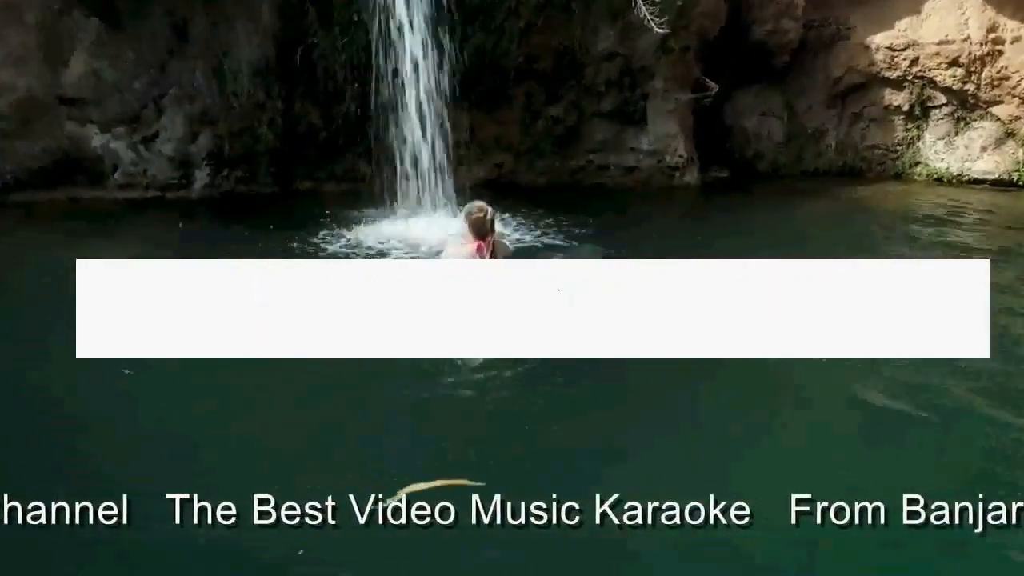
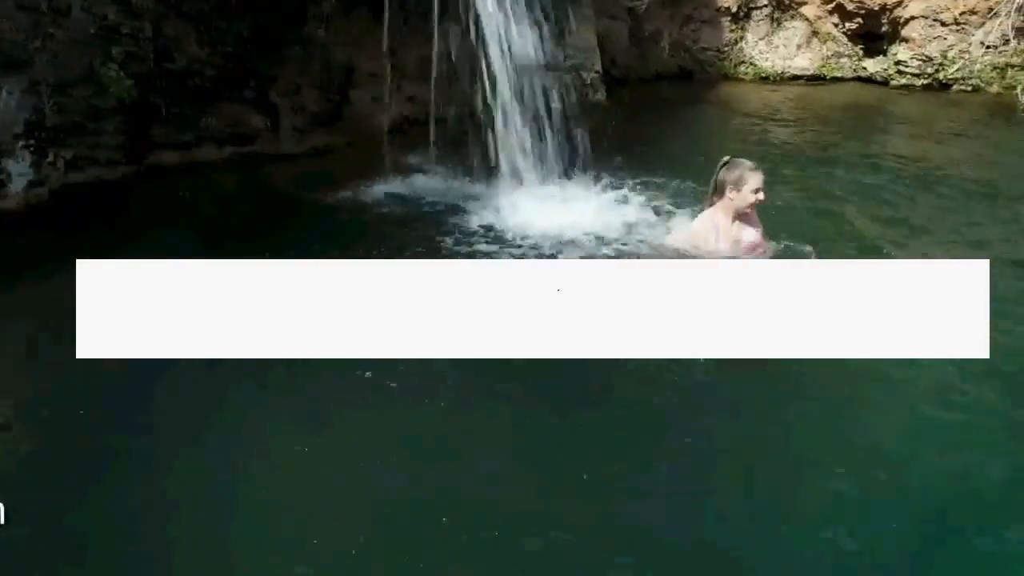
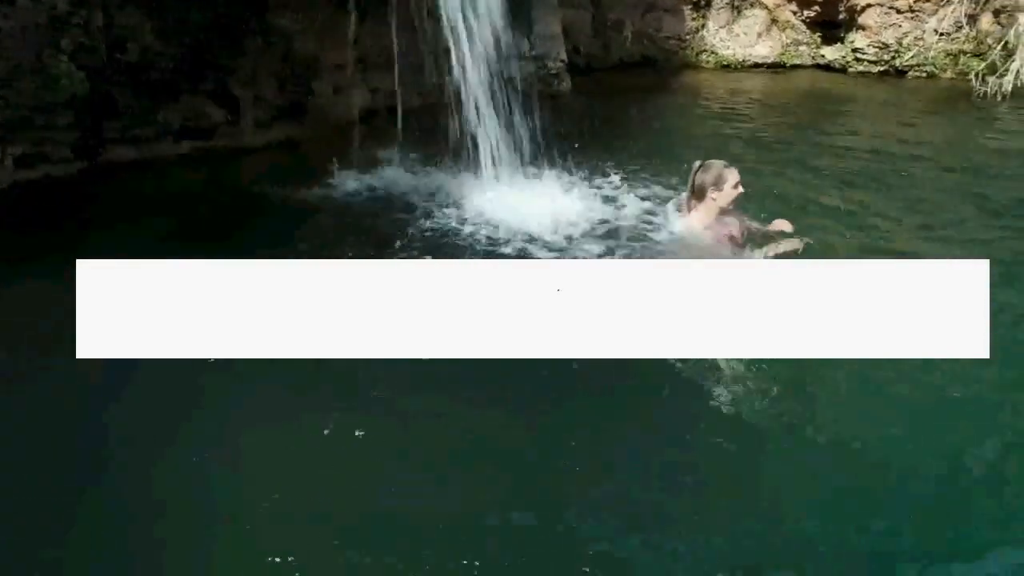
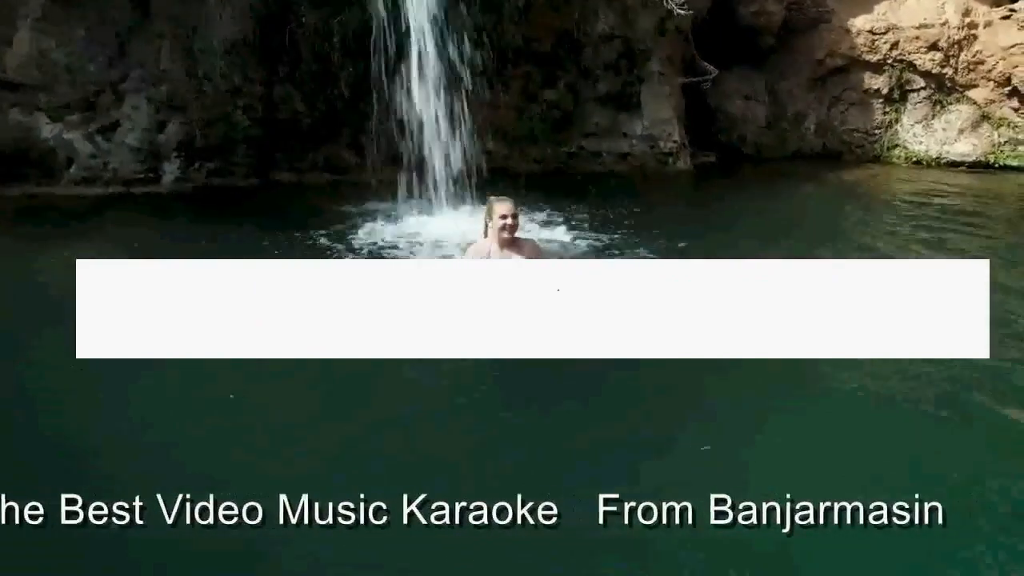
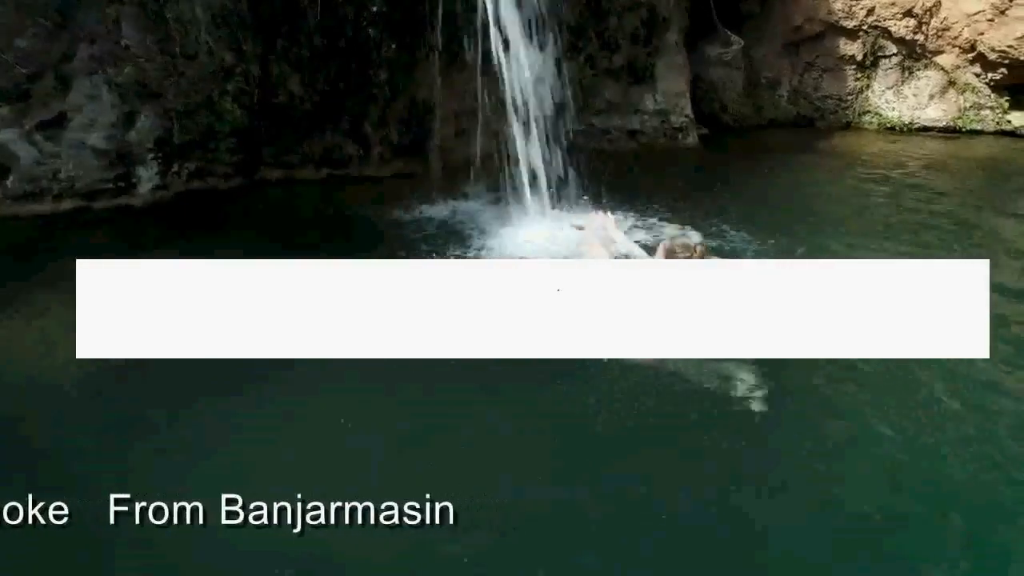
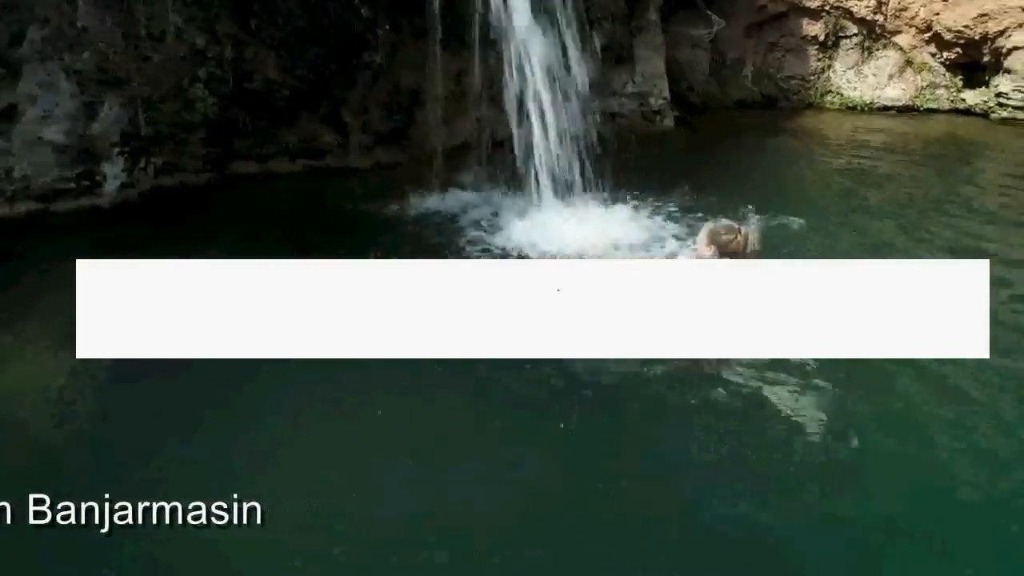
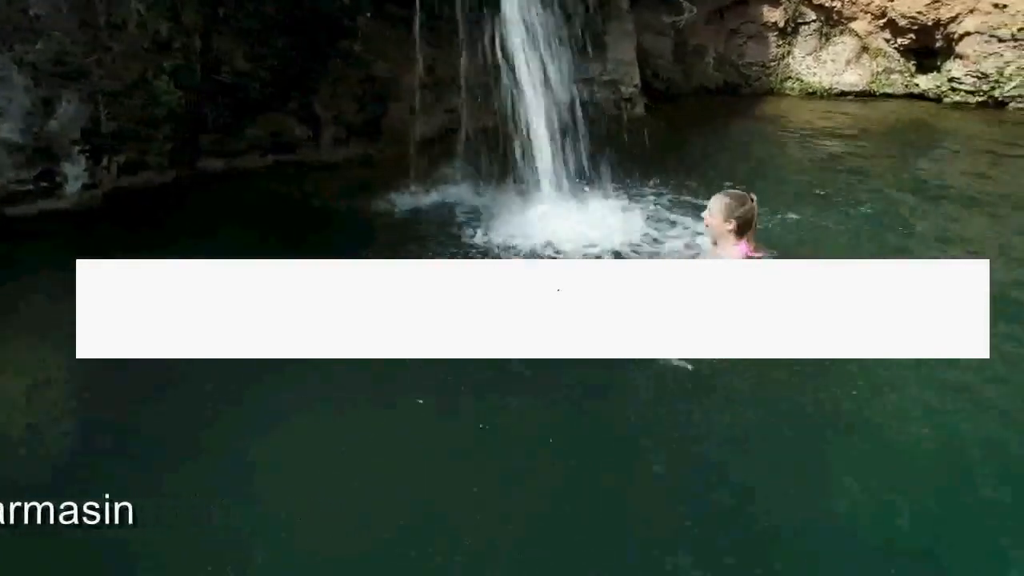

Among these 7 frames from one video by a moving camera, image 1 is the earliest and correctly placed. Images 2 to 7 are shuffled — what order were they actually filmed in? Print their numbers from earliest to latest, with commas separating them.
4, 5, 6, 7, 2, 3
